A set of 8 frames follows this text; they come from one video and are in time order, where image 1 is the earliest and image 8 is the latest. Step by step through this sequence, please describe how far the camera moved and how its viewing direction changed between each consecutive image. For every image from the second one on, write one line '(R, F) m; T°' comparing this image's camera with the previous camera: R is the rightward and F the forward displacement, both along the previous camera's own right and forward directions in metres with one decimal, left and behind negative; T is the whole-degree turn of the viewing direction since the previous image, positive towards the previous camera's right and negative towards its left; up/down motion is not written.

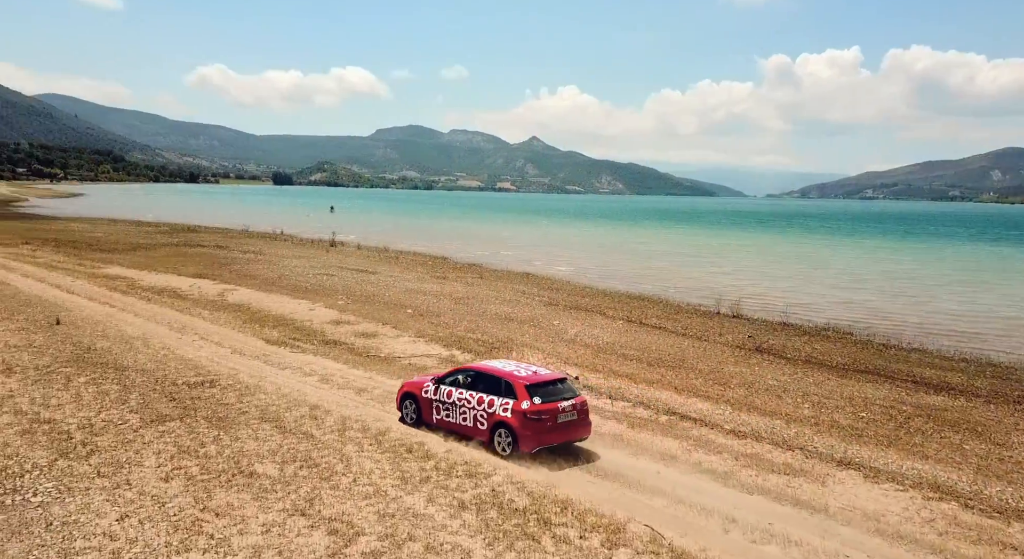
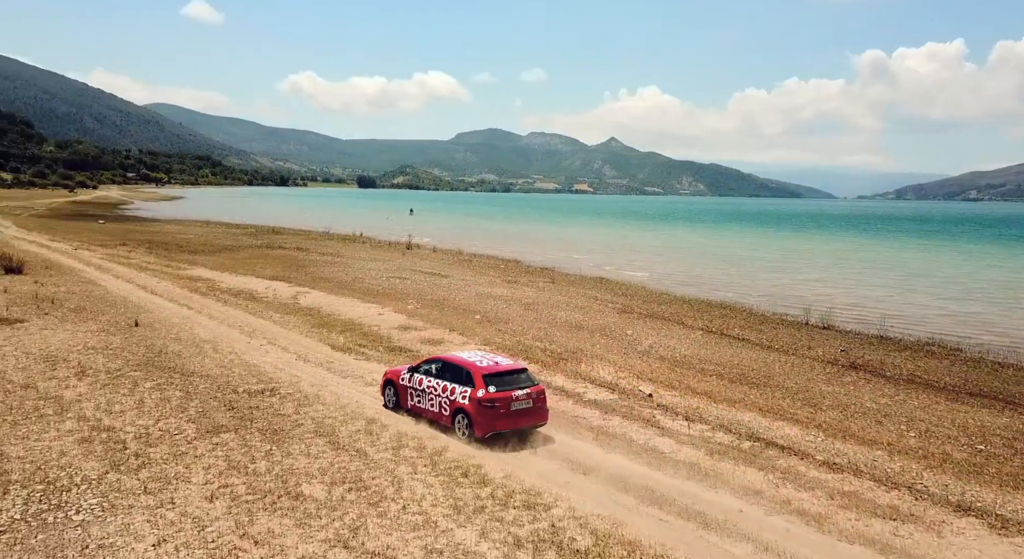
(+0.1, +0.9) m; -7°
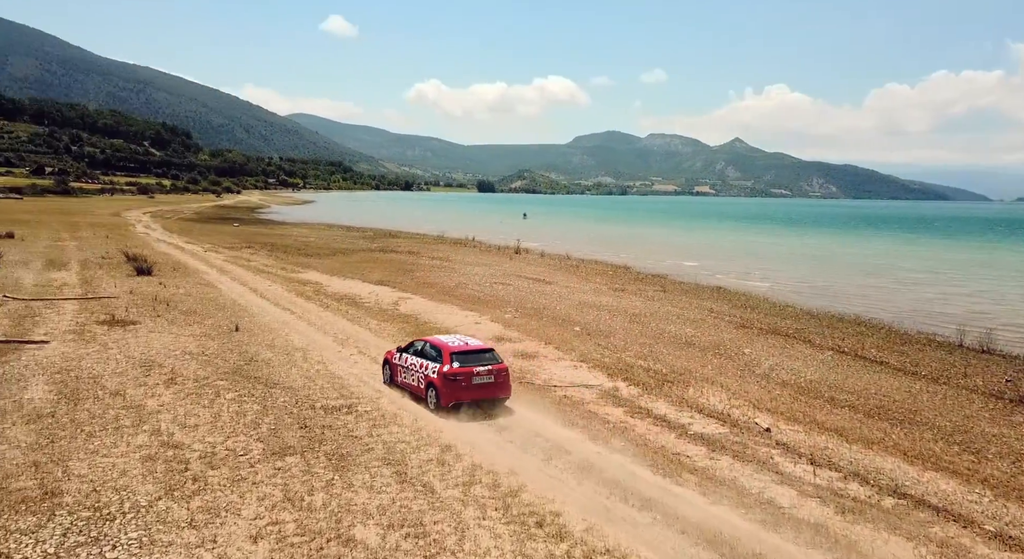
(+0.3, +1.4) m; -10°
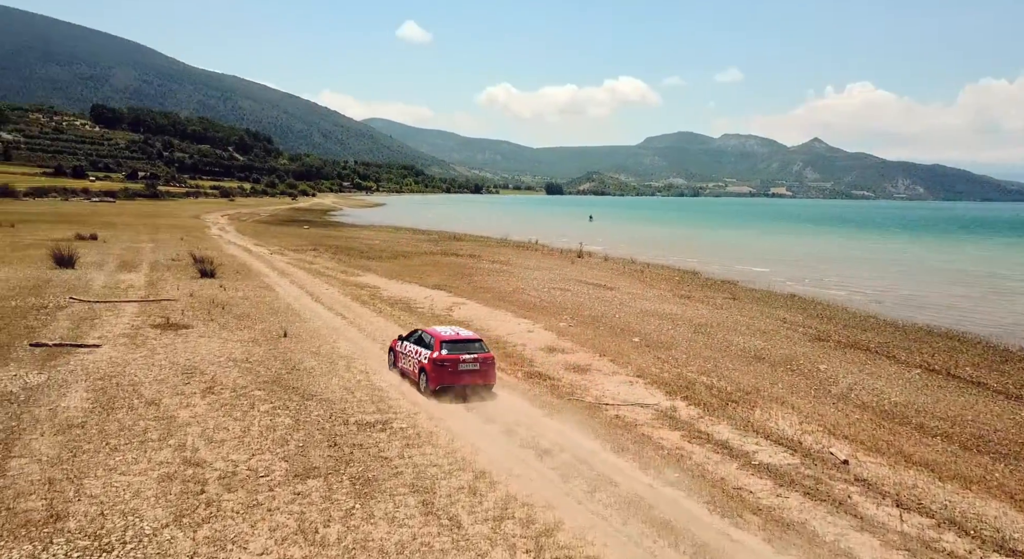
(+0.4, +0.9) m; -6°
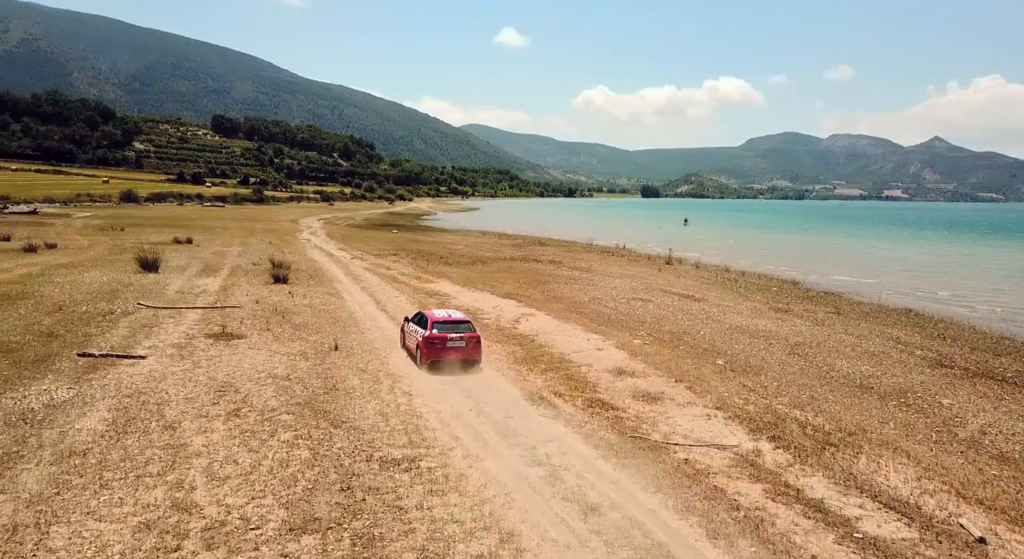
(+0.7, +1.7) m; -8°
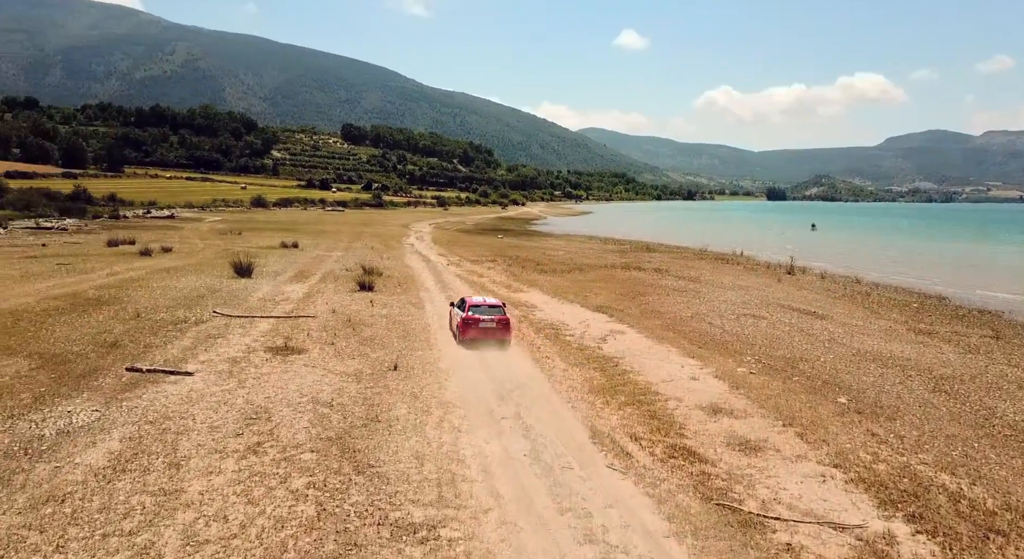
(+0.9, +2.2) m; -10°
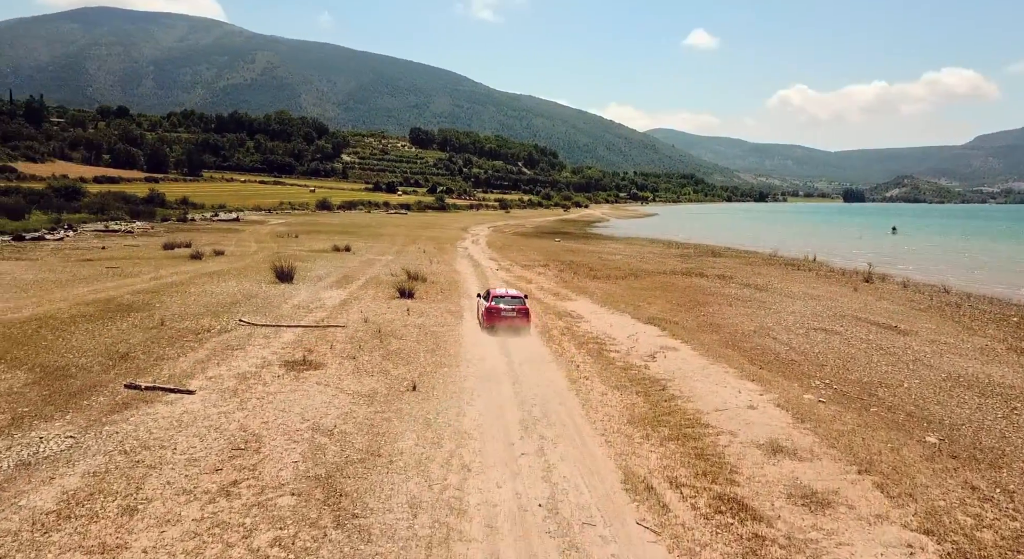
(+0.8, +1.8) m; -6°
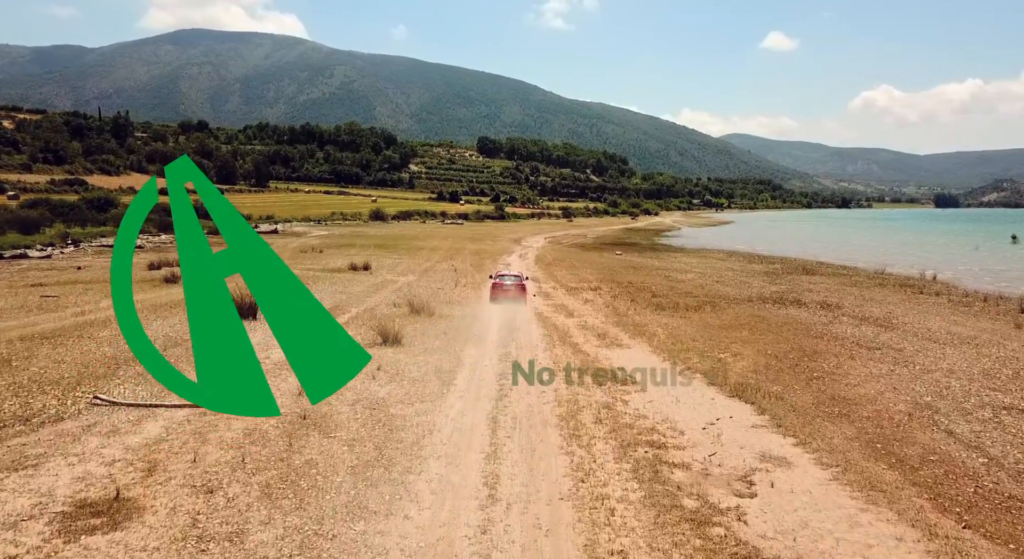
(+1.5, +8.4) m; -6°
